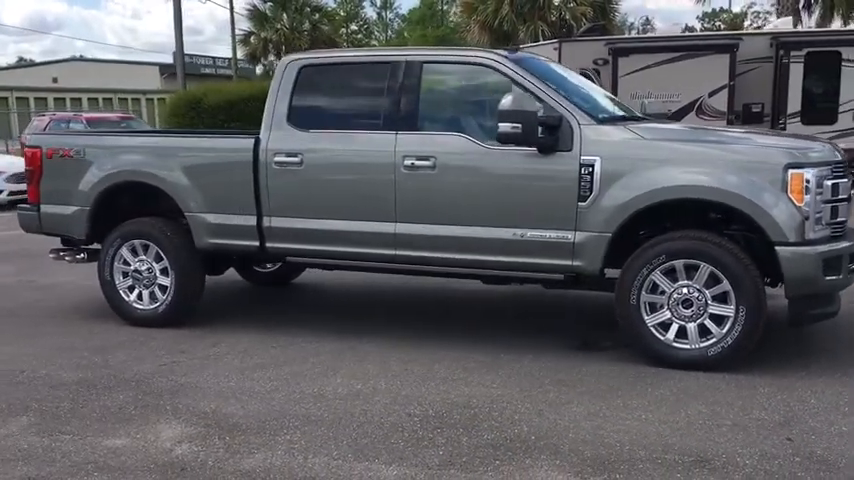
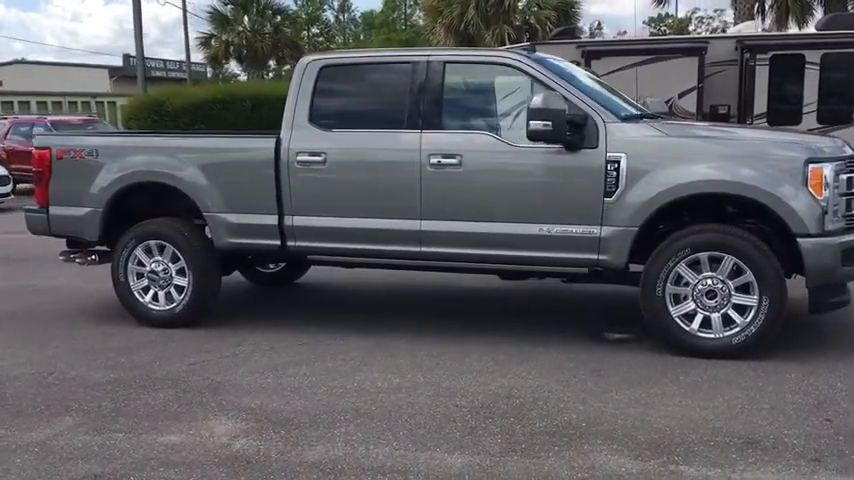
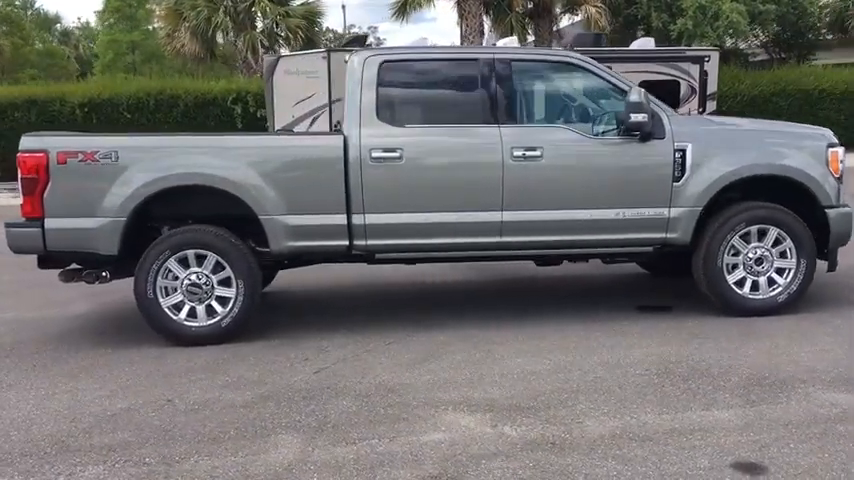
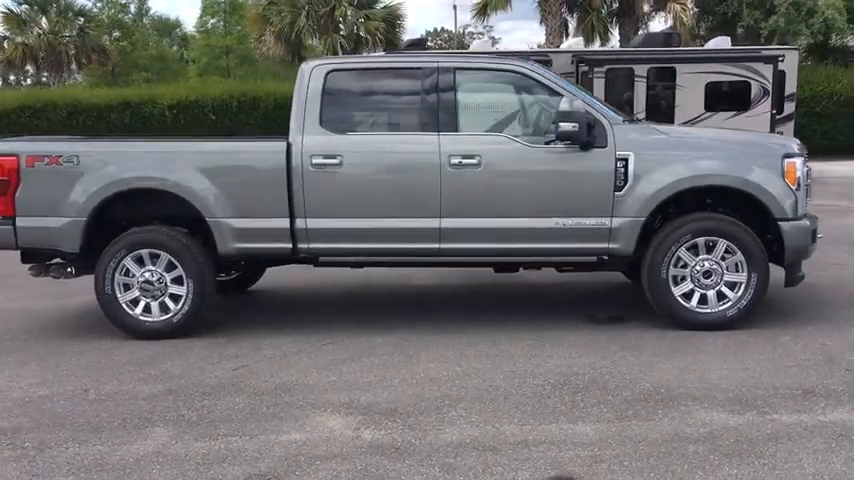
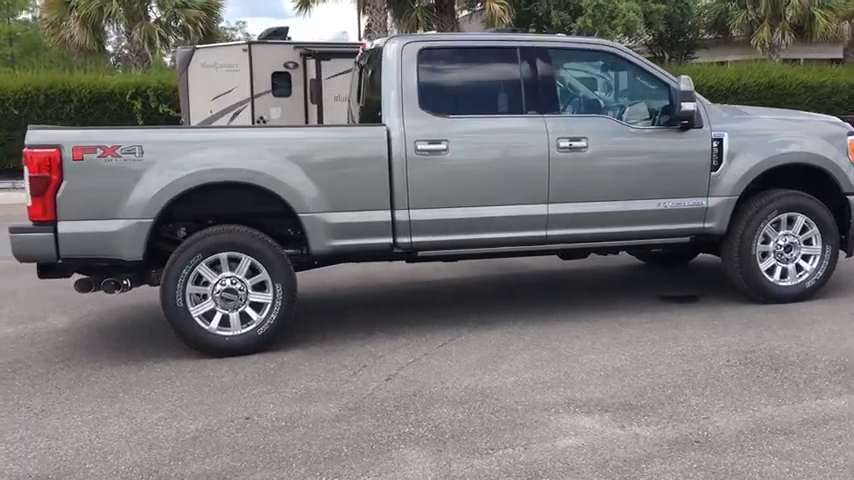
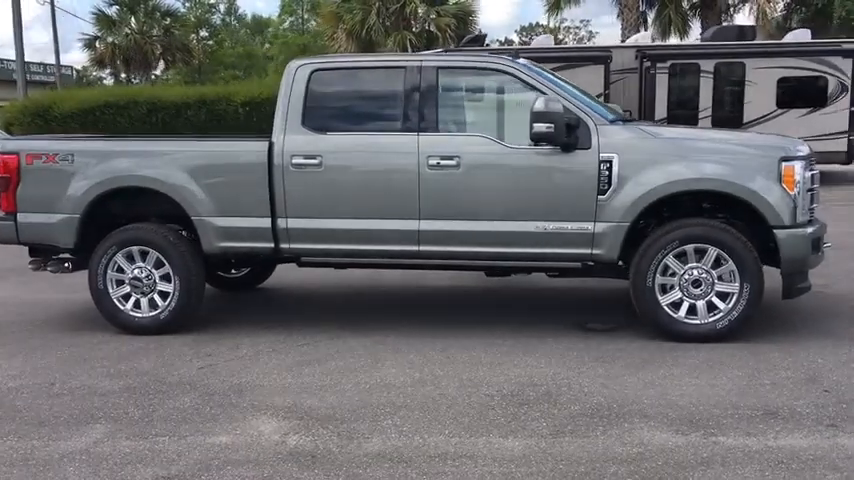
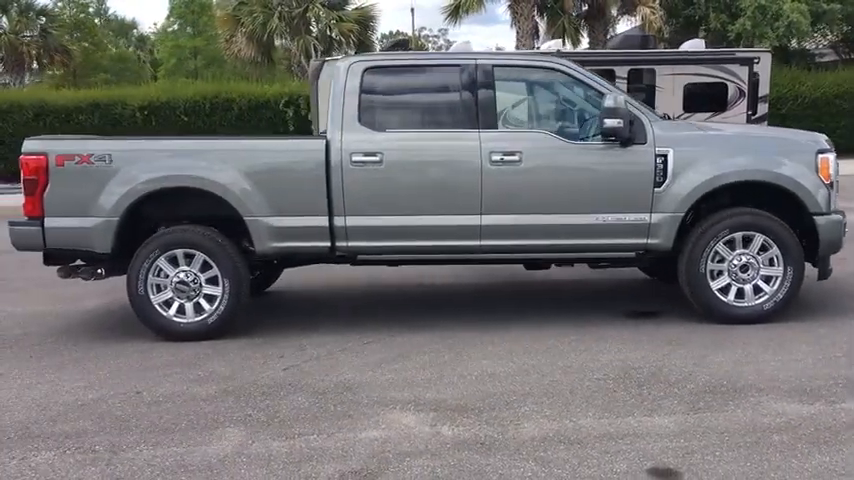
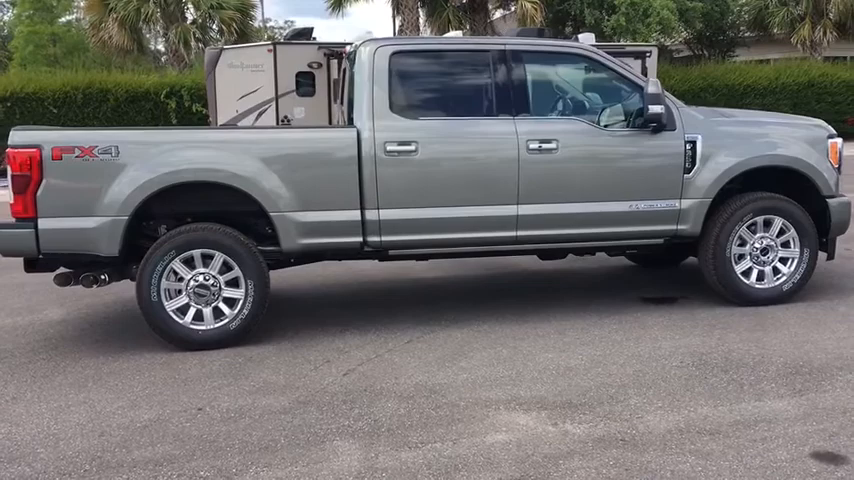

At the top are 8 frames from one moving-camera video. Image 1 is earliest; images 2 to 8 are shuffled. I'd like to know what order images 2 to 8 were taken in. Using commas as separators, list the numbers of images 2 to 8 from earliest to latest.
2, 6, 4, 7, 3, 8, 5
